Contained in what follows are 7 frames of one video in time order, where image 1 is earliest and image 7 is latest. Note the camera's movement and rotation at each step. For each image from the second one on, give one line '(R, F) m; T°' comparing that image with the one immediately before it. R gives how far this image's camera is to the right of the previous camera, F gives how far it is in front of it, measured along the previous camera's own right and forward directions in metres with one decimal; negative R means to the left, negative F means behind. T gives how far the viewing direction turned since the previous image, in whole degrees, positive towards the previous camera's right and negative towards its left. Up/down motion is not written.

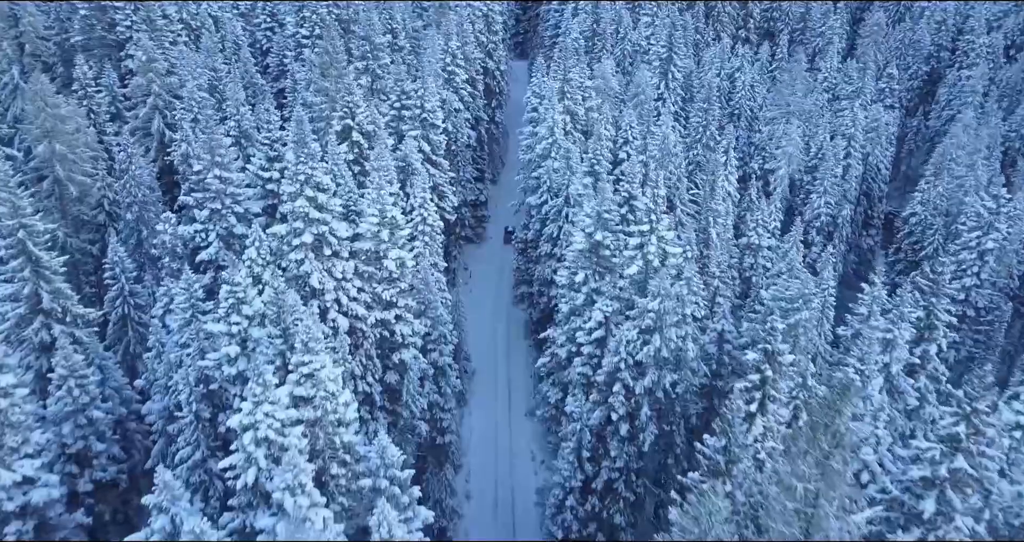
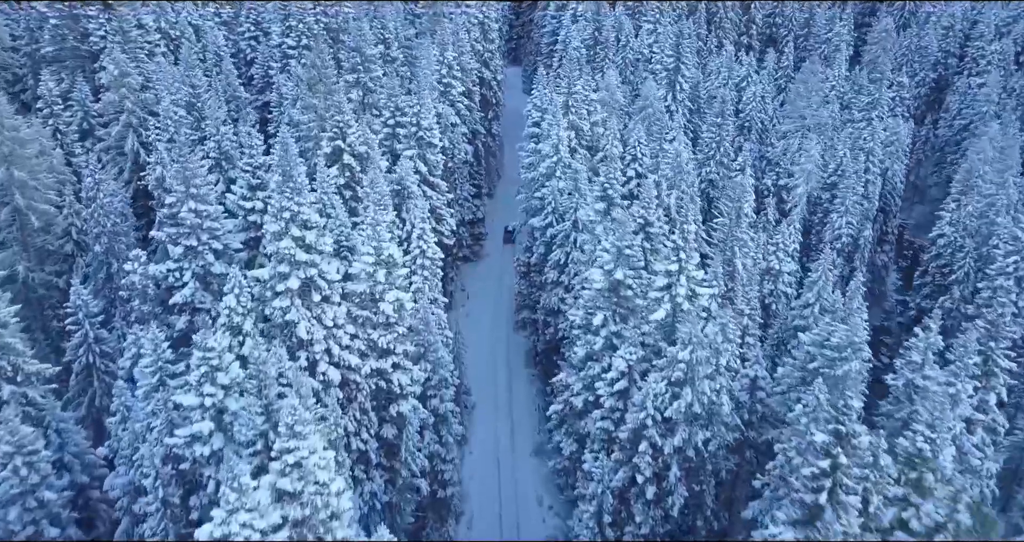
(-0.7, +2.9) m; +1°
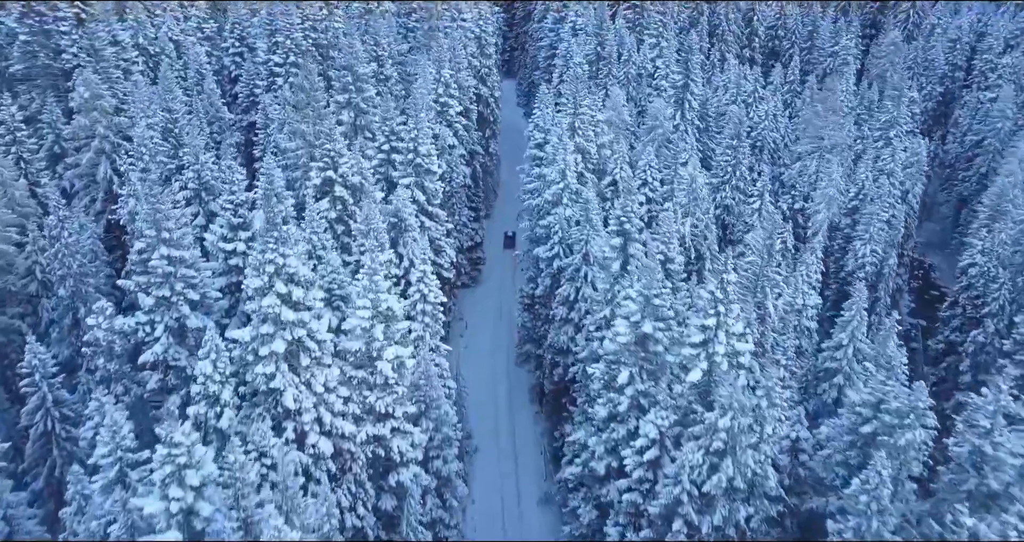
(-0.7, +2.8) m; +1°
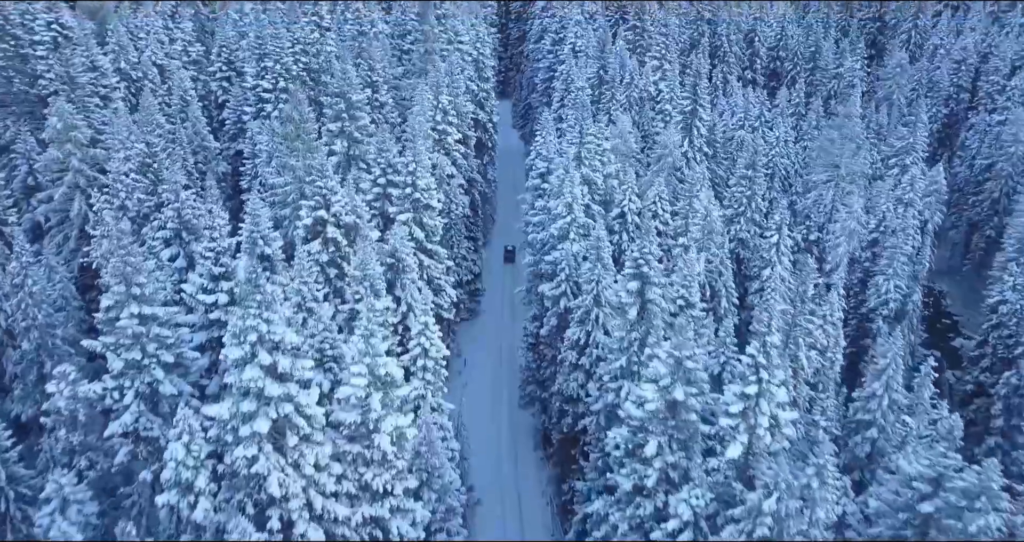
(-0.6, +2.4) m; +1°
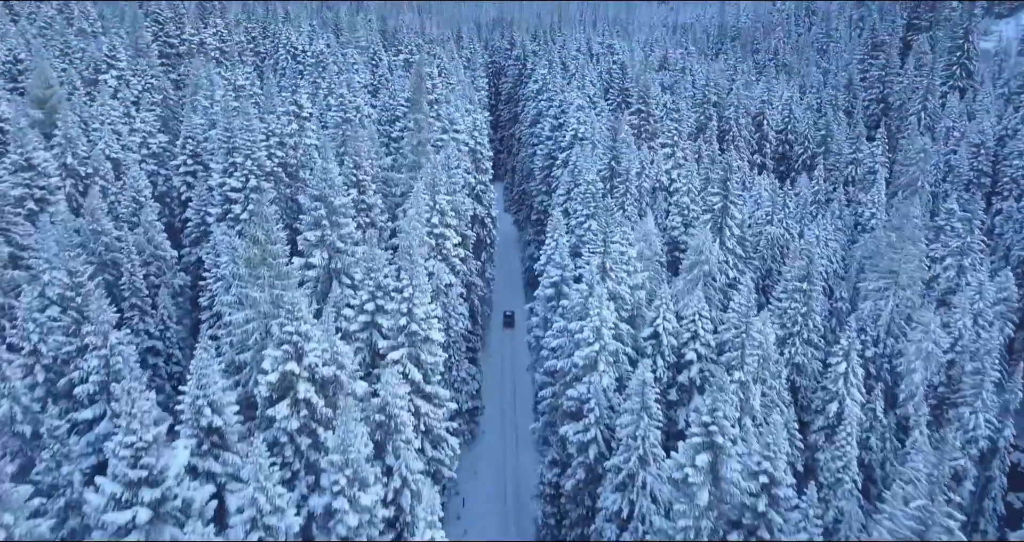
(-1.4, +6.3) m; +1°
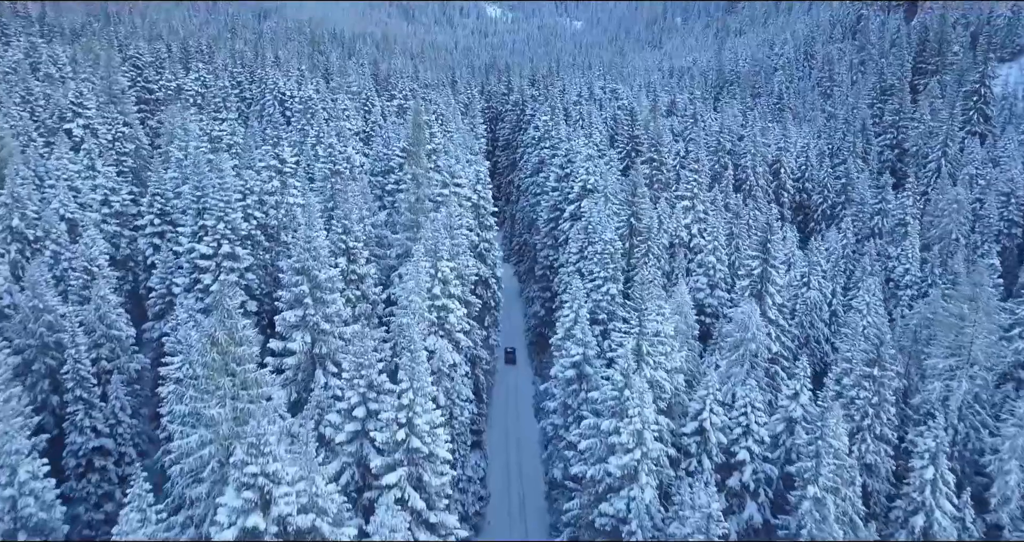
(-1.0, +5.1) m; +1°
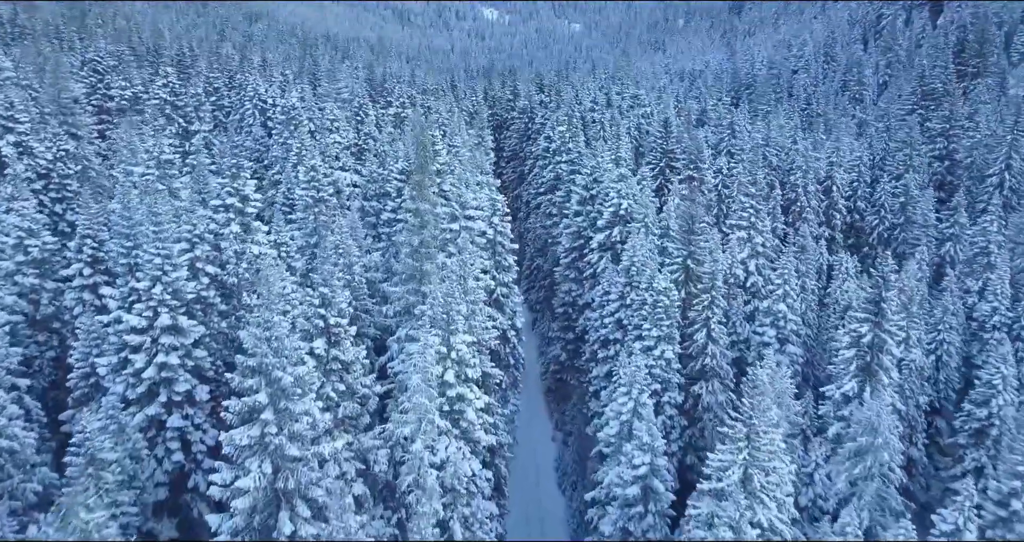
(-1.4, +8.5) m; 0°
